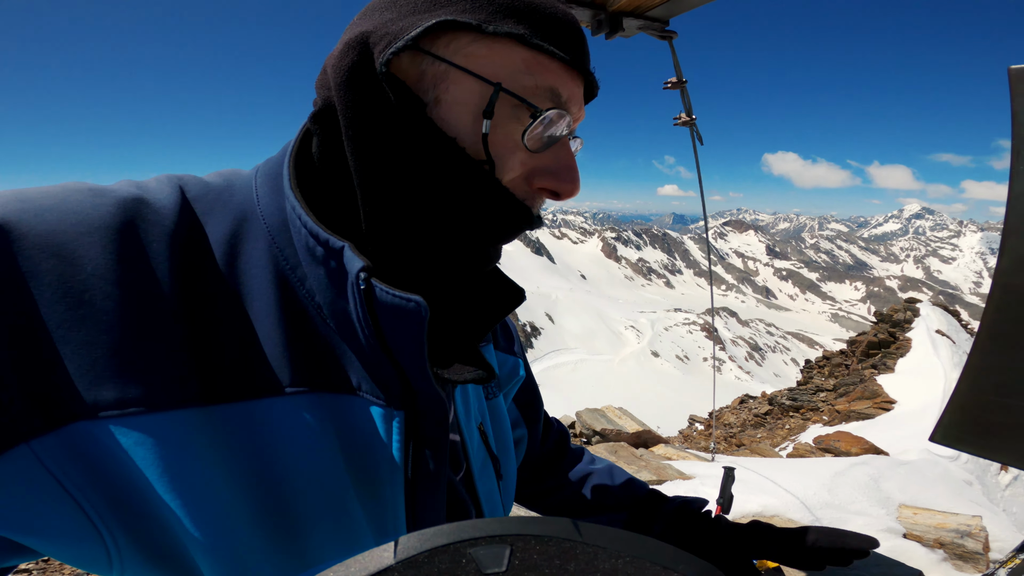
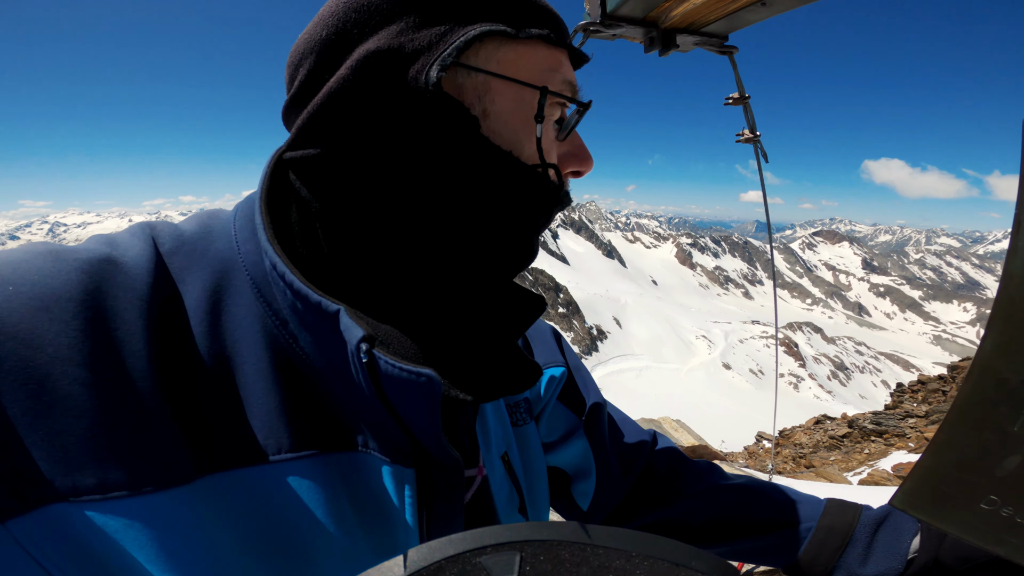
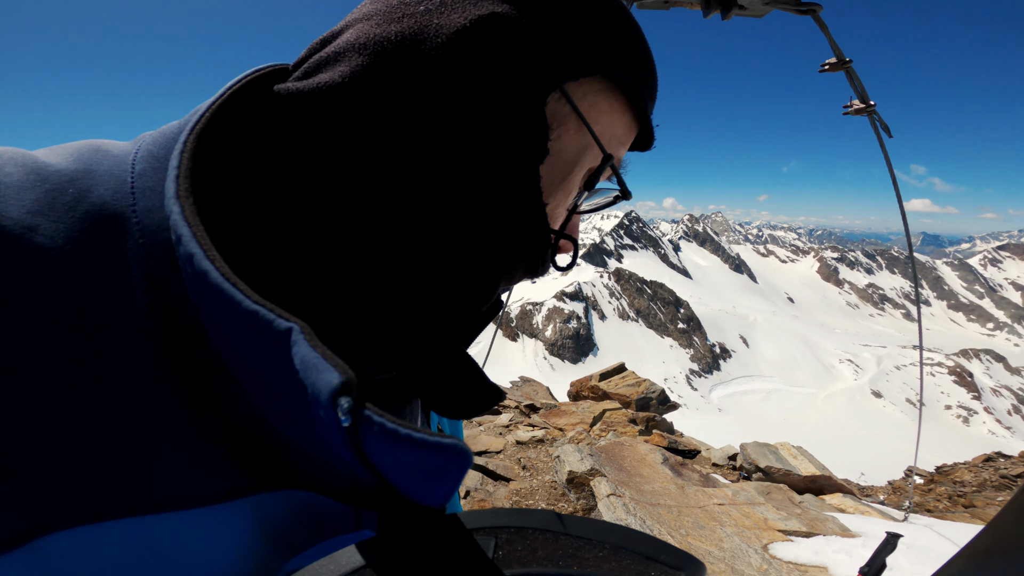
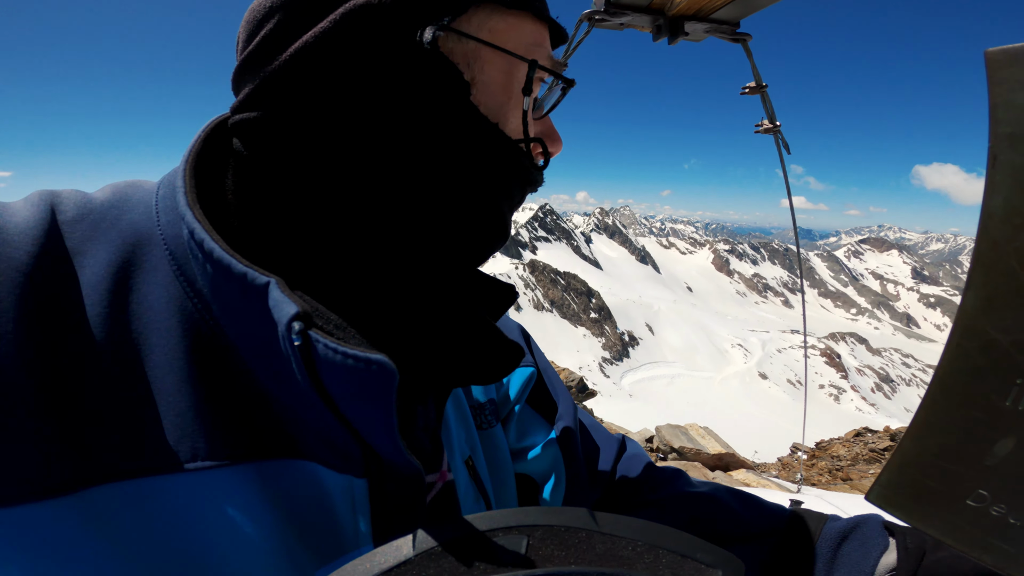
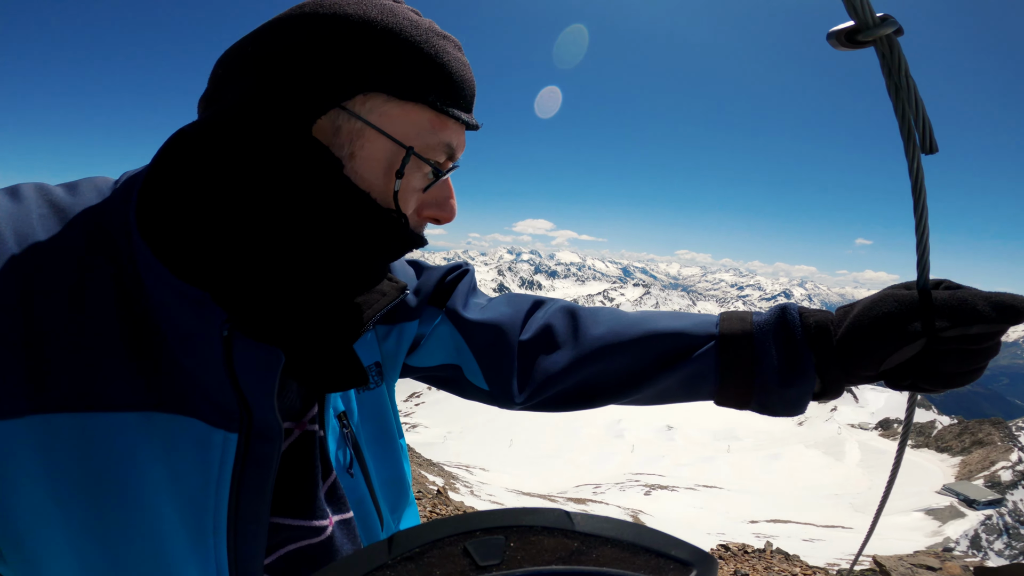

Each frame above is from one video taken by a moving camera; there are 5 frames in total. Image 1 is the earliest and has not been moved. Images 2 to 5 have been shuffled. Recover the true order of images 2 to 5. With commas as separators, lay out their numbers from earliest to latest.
2, 4, 3, 5
